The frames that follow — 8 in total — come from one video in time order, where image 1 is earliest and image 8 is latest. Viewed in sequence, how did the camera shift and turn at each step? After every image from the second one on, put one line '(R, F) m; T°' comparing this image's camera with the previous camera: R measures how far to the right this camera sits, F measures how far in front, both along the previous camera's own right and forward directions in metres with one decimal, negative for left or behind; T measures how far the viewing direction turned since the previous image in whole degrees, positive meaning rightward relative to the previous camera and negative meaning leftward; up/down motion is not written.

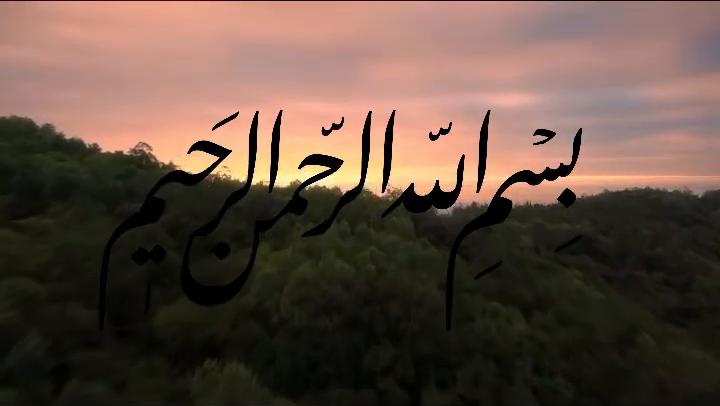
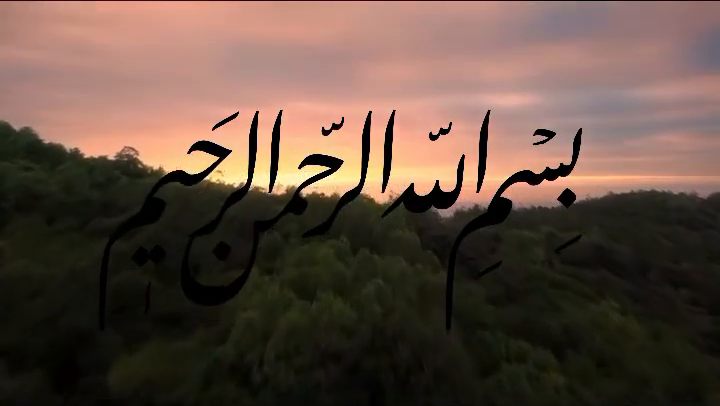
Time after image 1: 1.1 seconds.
(0.0, +0.7) m; 0°
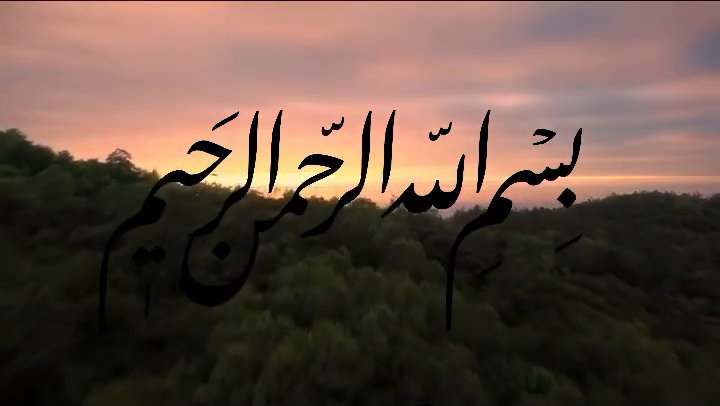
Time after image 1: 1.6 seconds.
(0.0, +0.4) m; 0°
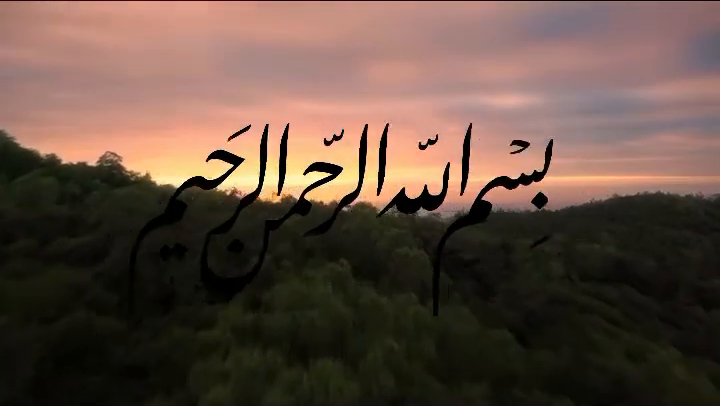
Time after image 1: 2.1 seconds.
(0.0, +0.4) m; 0°
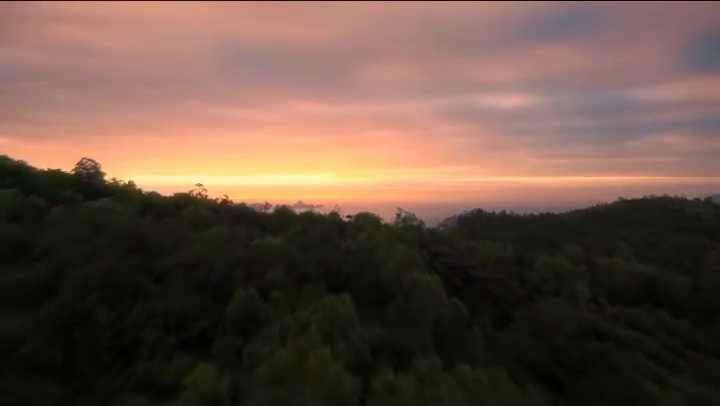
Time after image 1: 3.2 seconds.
(0.0, +0.8) m; 0°
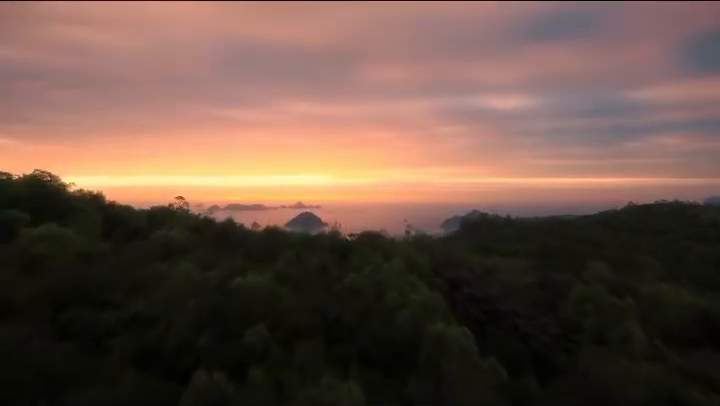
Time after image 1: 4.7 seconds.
(-0.1, +1.3) m; 0°
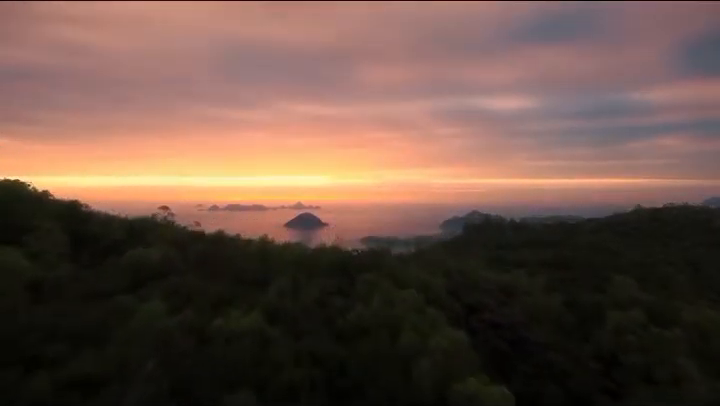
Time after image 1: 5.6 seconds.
(-0.1, +0.9) m; 0°
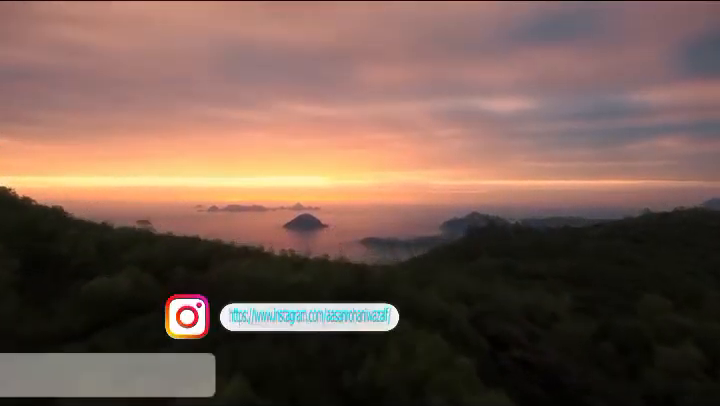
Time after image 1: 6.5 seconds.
(-0.1, +0.9) m; 0°
